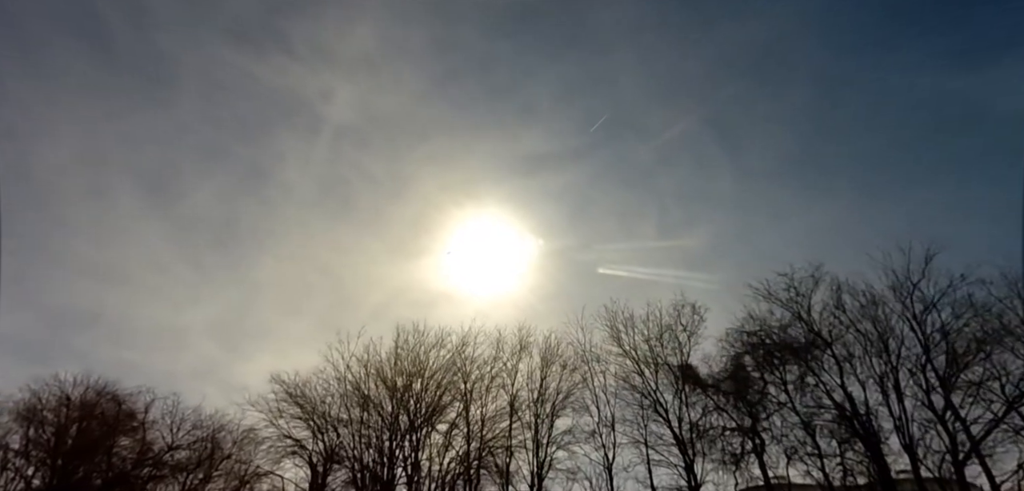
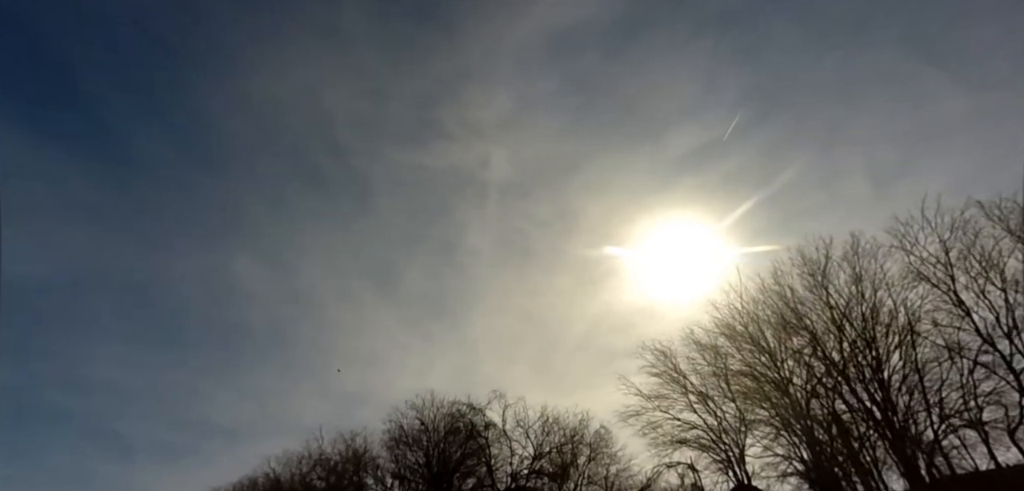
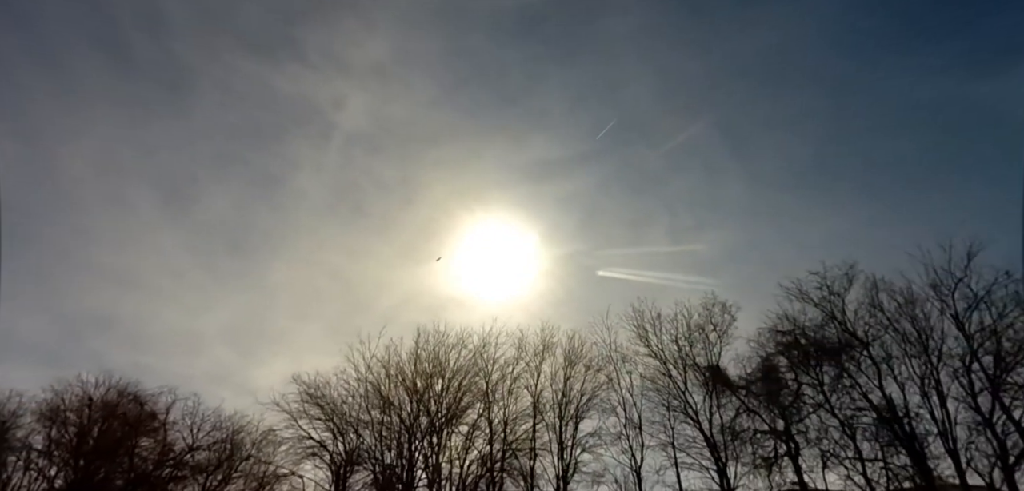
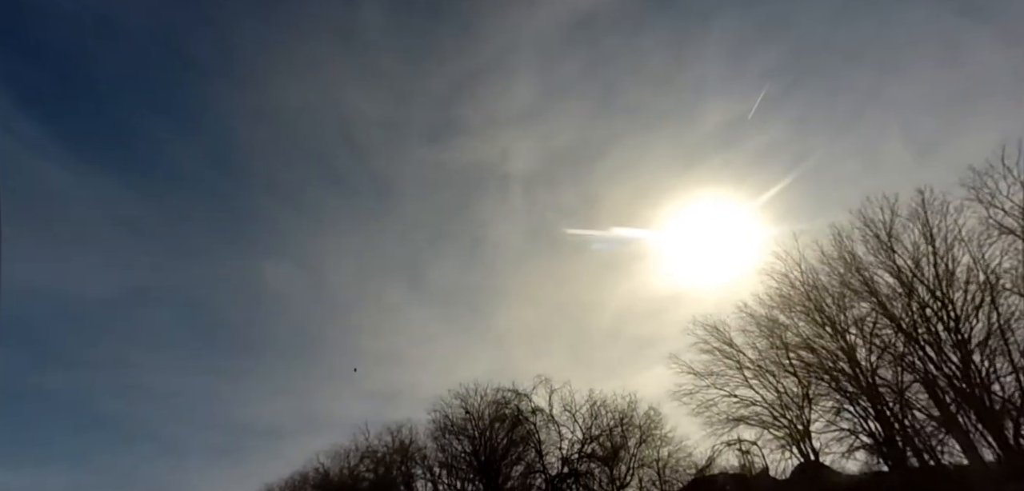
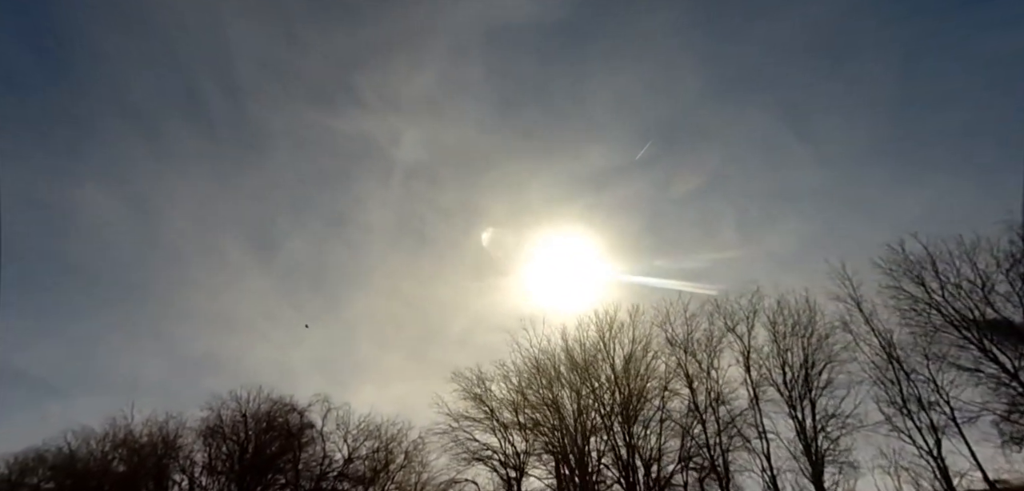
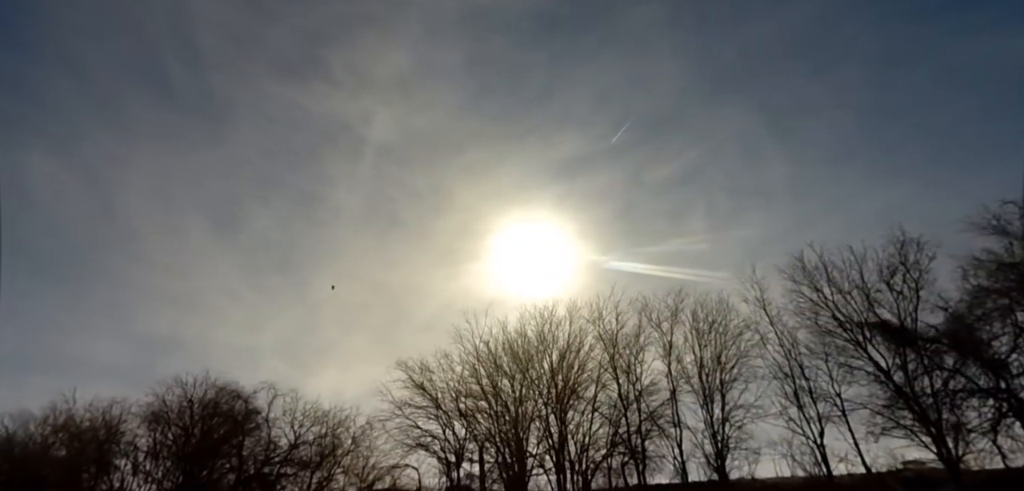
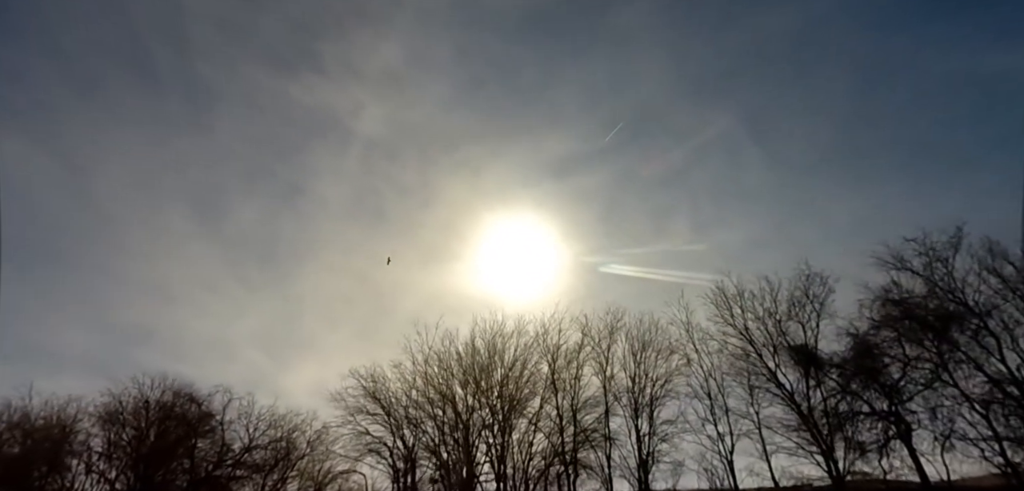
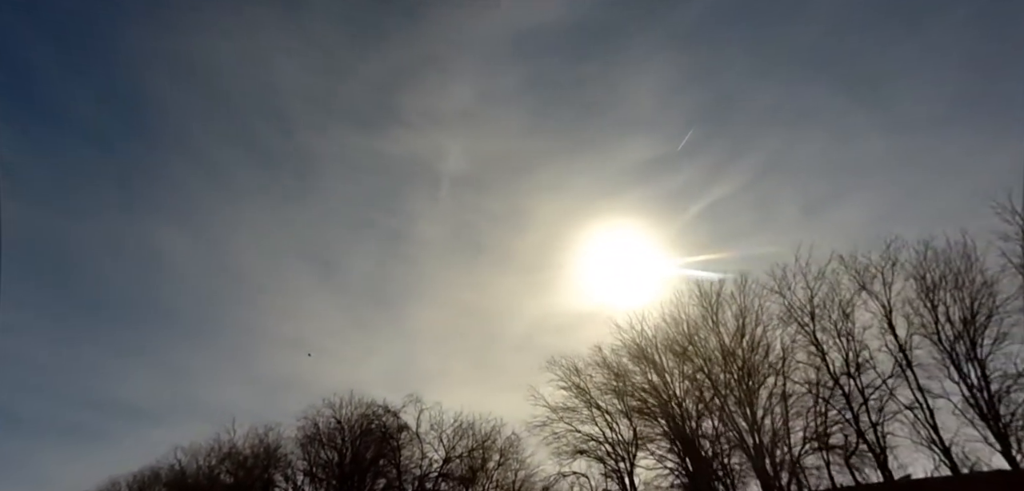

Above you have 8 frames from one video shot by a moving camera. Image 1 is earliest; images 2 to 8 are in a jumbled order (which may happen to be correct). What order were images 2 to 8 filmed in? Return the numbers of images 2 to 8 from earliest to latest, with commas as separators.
3, 7, 6, 5, 8, 2, 4
